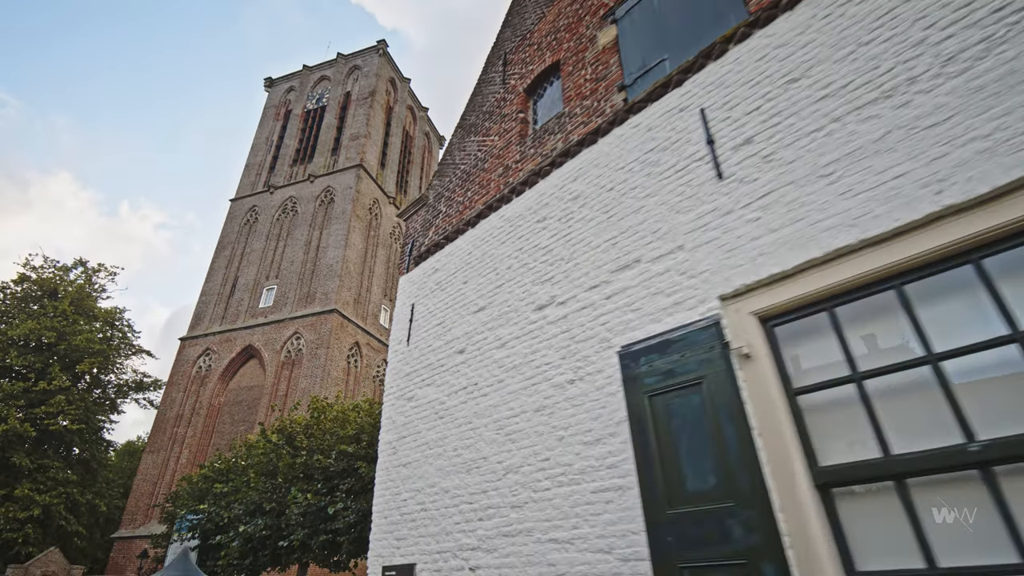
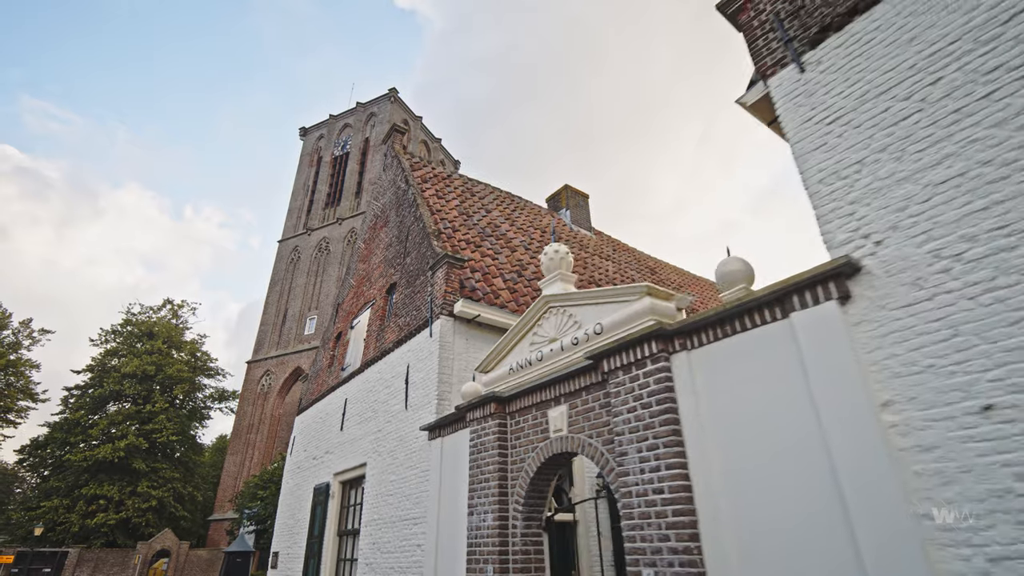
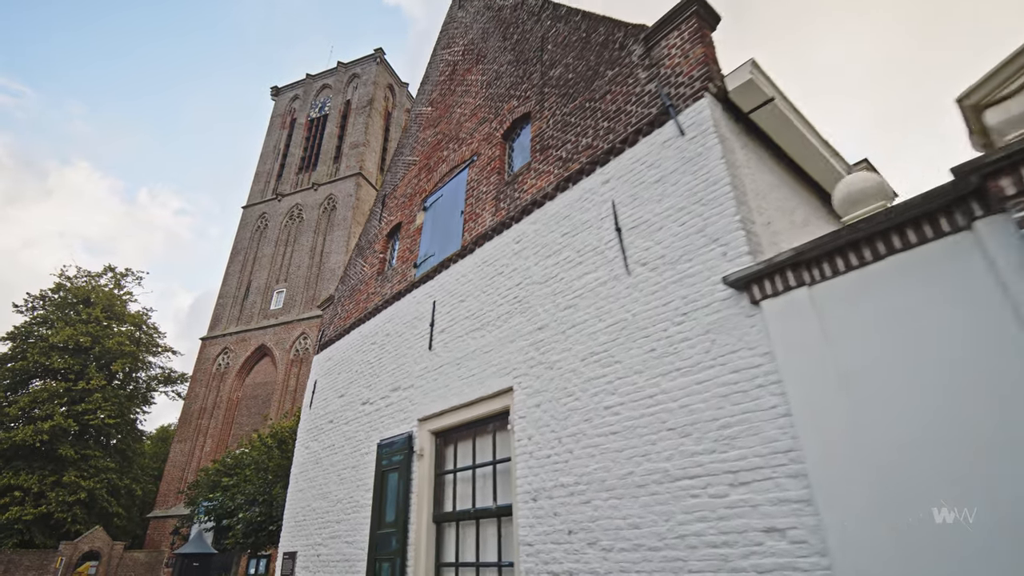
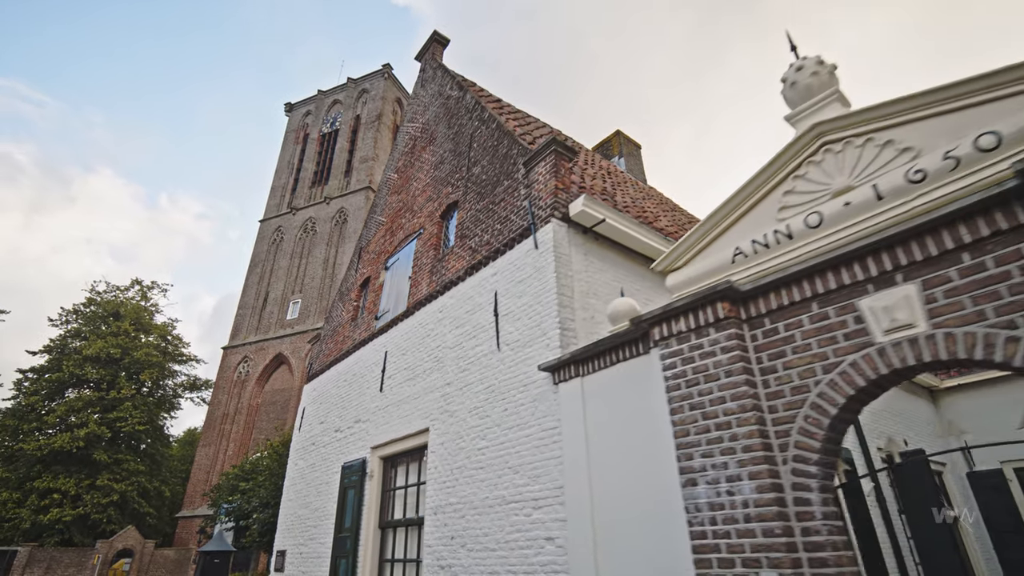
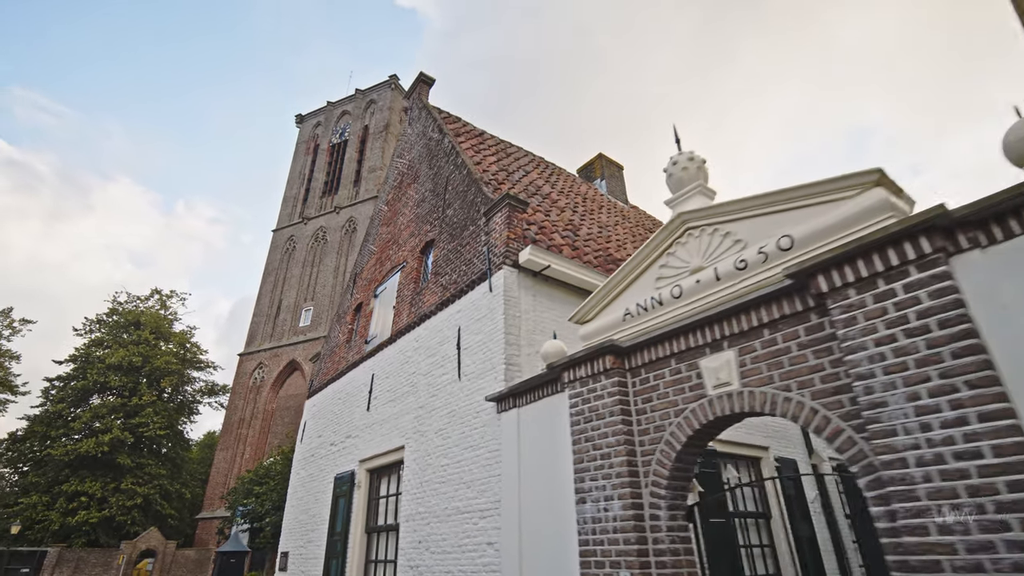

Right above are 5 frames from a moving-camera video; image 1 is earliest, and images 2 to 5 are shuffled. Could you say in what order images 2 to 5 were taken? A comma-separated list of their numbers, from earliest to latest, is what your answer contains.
3, 4, 5, 2
